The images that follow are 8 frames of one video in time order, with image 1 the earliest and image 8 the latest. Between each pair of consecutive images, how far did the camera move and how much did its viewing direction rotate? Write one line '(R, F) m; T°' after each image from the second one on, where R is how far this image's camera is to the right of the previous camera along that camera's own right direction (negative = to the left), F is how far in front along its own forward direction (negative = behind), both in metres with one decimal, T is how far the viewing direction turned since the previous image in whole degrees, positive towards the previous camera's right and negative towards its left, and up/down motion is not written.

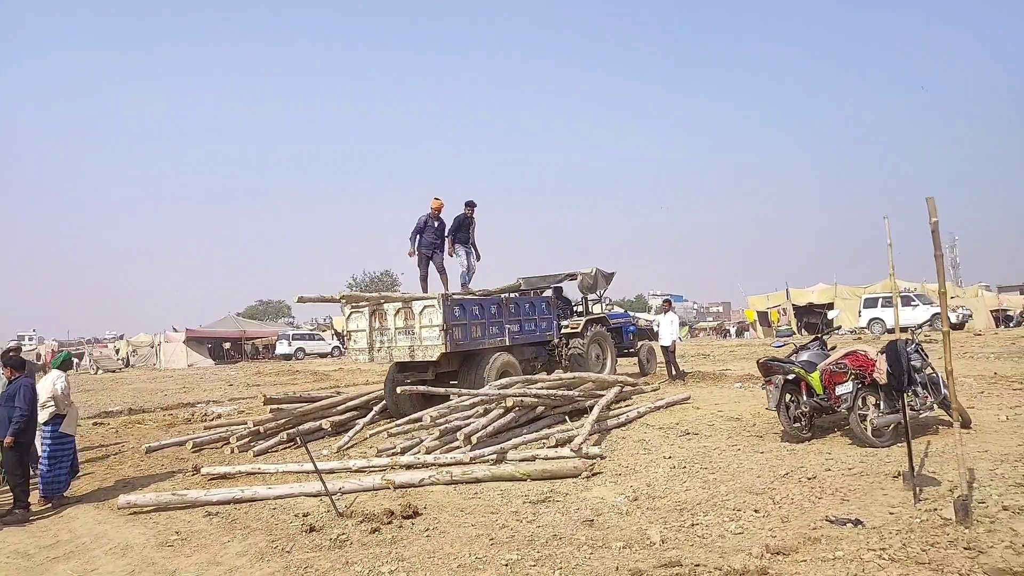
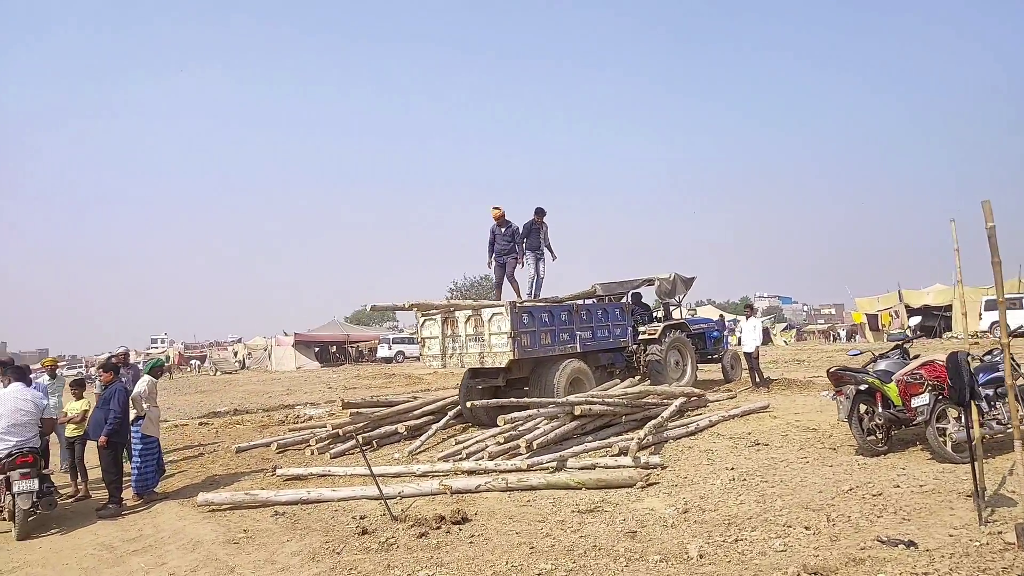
(+0.4, 0.0) m; -8°
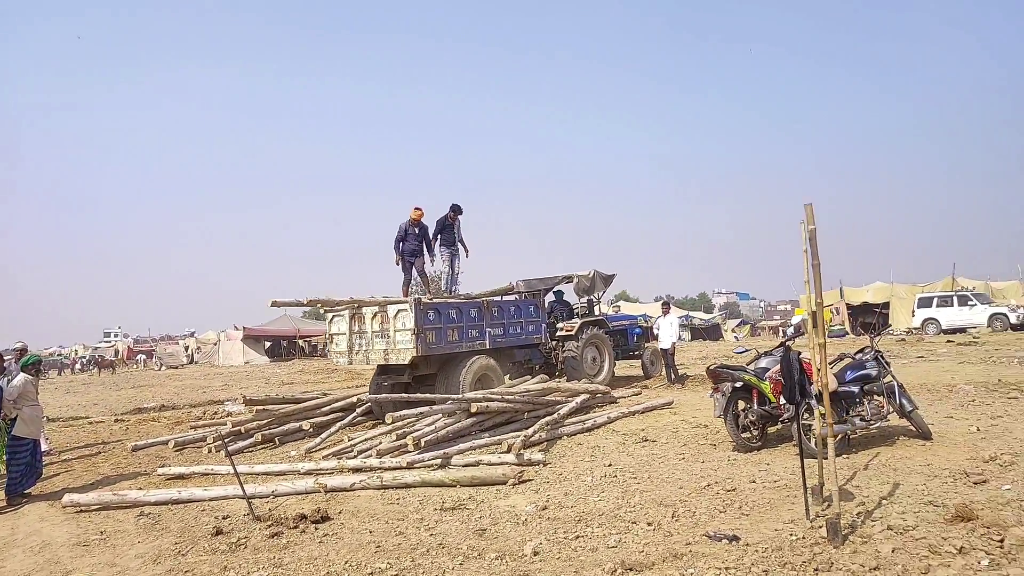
(+0.8, 0.0) m; +3°
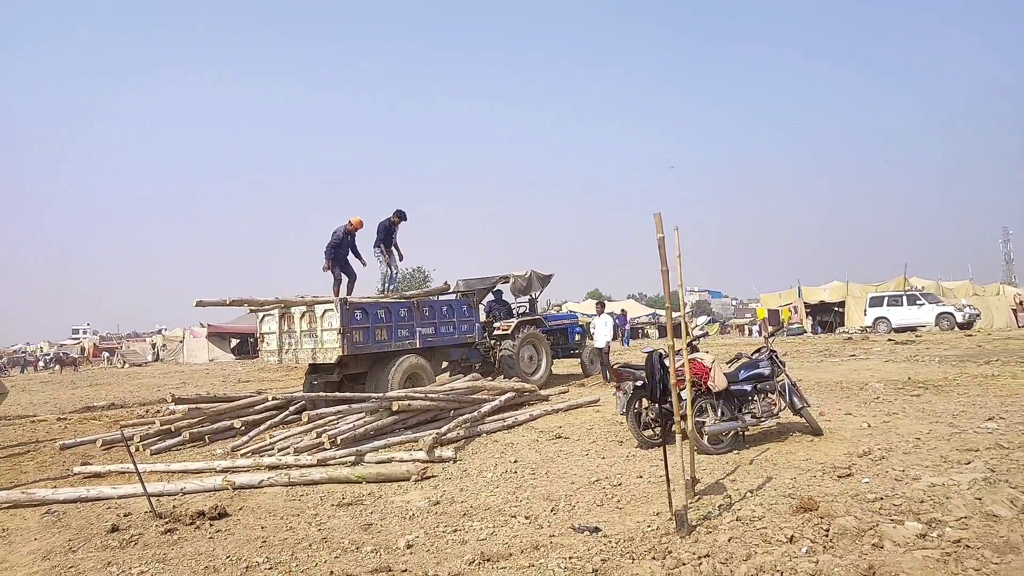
(+0.7, -0.2) m; +2°
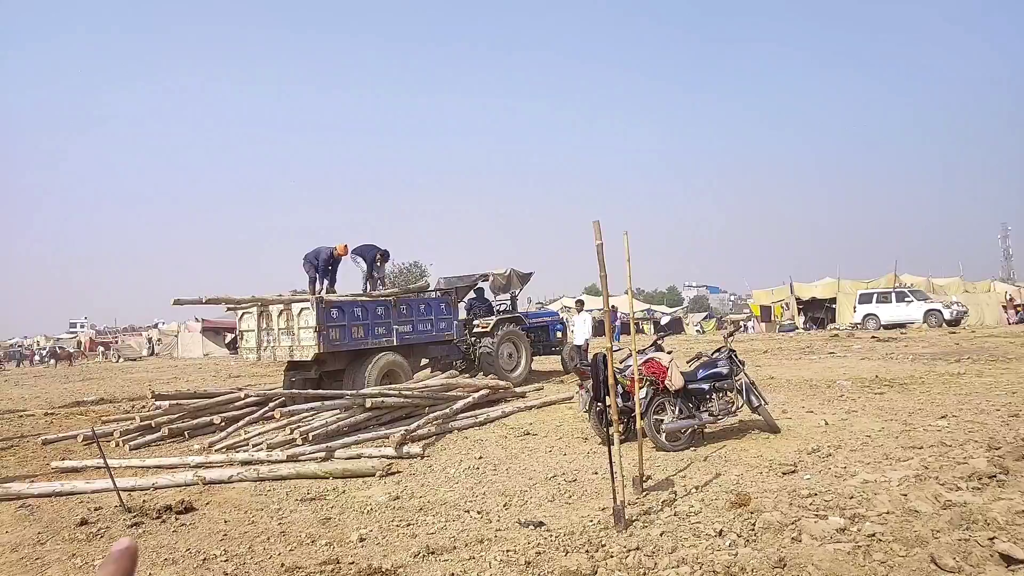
(+0.3, -0.2) m; 0°
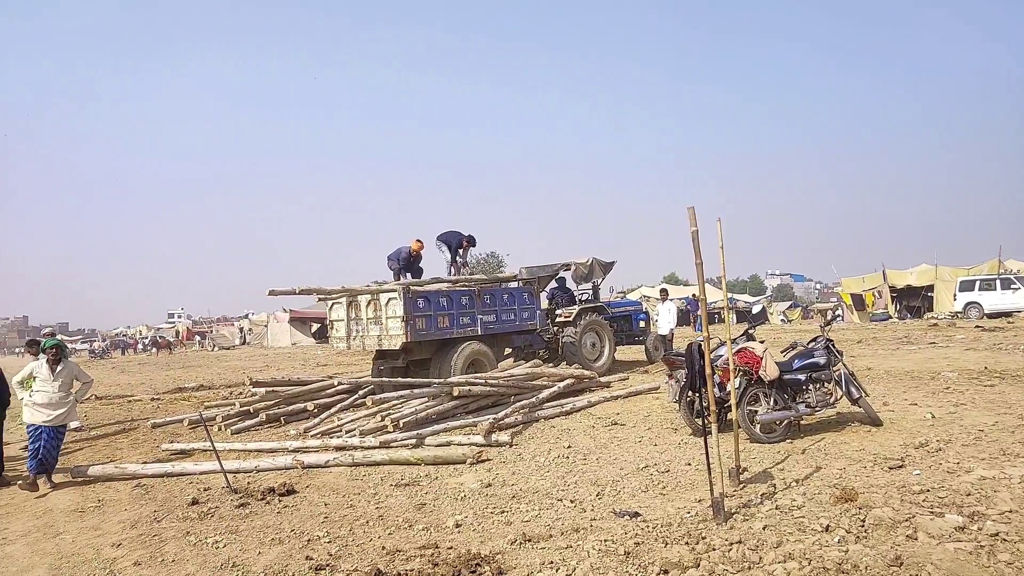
(-0.1, 0.0) m; -6°
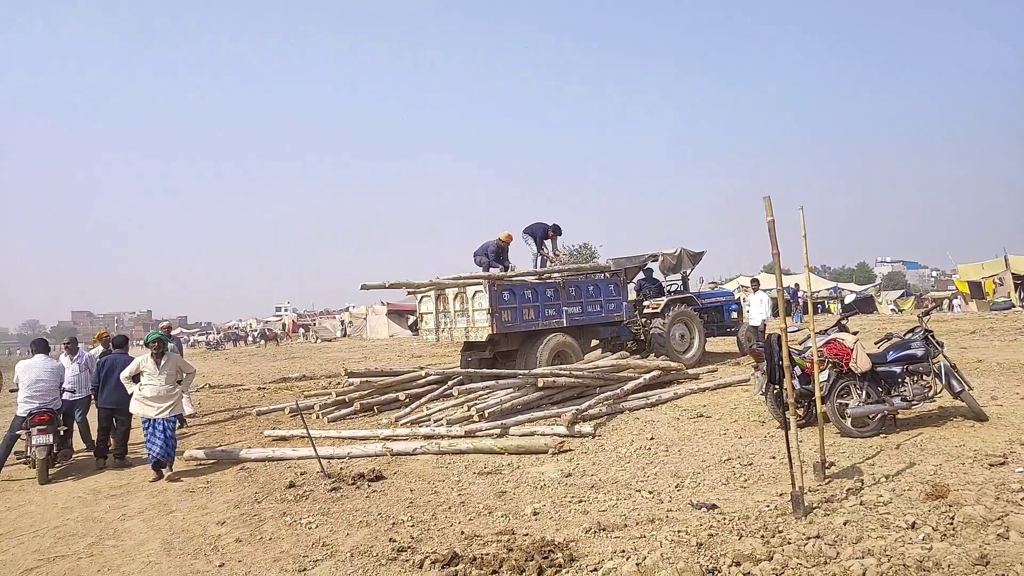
(+0.1, -0.1) m; -7°
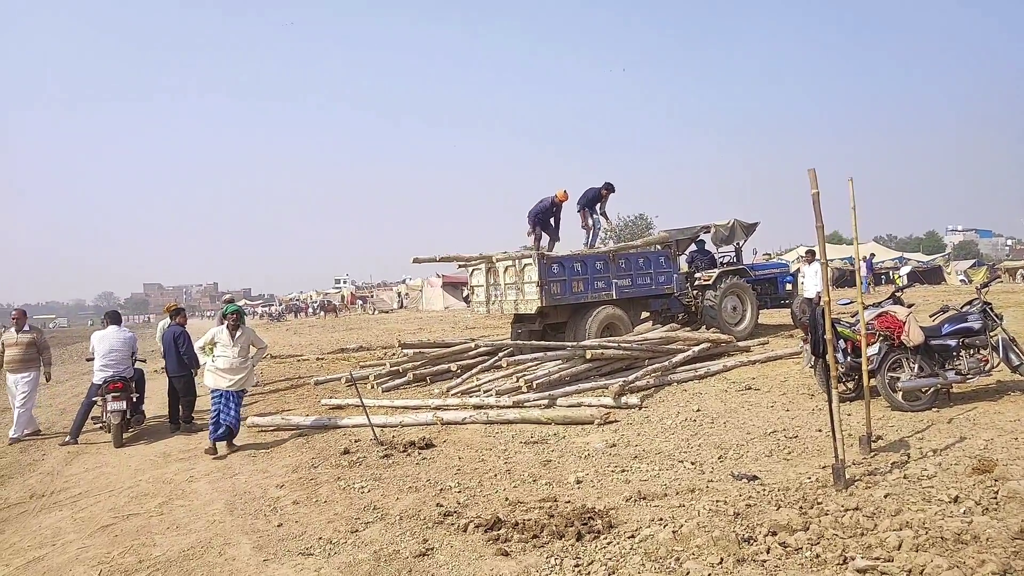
(+0.1, -0.1) m; -4°
